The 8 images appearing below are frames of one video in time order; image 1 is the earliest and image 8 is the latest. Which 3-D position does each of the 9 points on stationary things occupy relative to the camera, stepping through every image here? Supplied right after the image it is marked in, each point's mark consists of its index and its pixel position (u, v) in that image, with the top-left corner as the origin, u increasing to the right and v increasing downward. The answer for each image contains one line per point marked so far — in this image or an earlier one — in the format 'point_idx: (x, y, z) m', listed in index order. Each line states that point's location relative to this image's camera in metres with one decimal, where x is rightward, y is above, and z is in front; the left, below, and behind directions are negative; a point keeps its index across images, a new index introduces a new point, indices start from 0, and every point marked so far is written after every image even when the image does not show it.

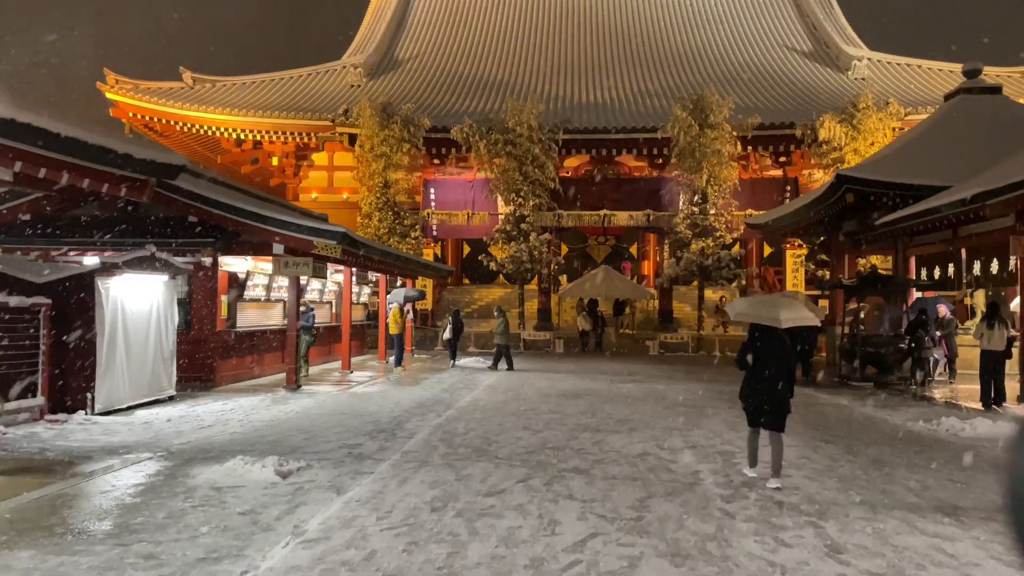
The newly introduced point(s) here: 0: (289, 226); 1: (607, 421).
0: (-2.5, +0.7, +9.0) m
1: (+0.8, -1.2, +7.1) m
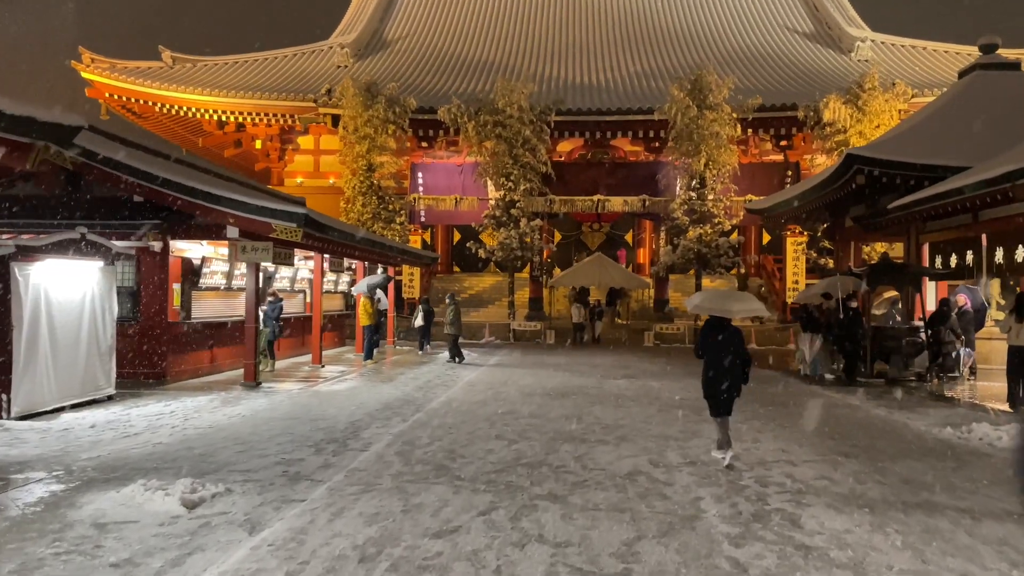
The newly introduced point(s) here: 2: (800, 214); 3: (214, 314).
0: (-2.8, +0.8, +8.1) m
1: (+0.6, -1.1, +6.2) m
2: (+5.3, +1.3, +14.7) m
3: (-3.7, -0.3, +9.8) m
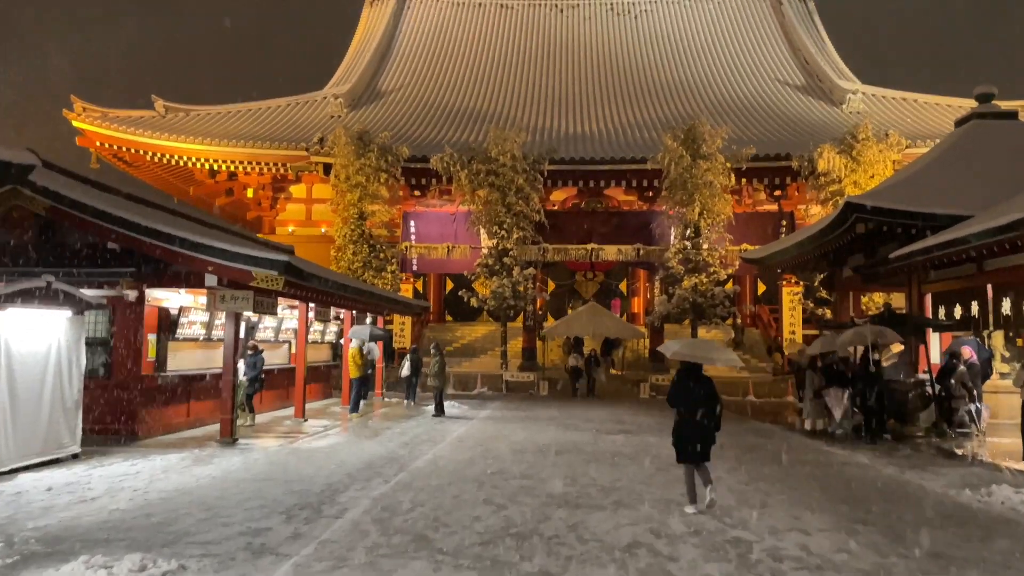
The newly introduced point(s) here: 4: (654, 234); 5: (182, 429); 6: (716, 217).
0: (-2.8, +0.3, +7.8) m
1: (+0.6, -1.5, +5.8) m
2: (+5.1, +0.4, +14.4) m
3: (-3.8, -0.9, +9.4) m
4: (+3.6, +1.4, +20.0) m
5: (-3.8, -1.6, +9.1) m
6: (+4.6, +1.6, +18.1) m
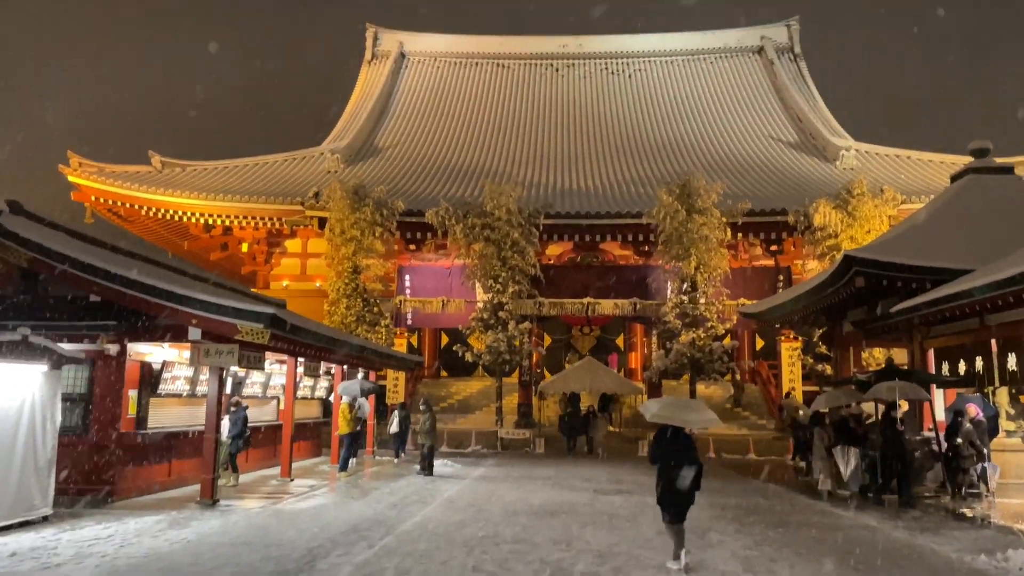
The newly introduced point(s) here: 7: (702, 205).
0: (-2.9, -0.2, +7.5) m
1: (+0.5, -1.8, +5.5) m
2: (+5.0, -0.6, +14.2) m
3: (-3.9, -1.5, +9.1) m
4: (+3.4, 0.0, +19.8) m
5: (-3.9, -2.2, +8.8) m
6: (+4.5, +0.4, +18.0) m
7: (+4.3, +1.9, +18.0) m
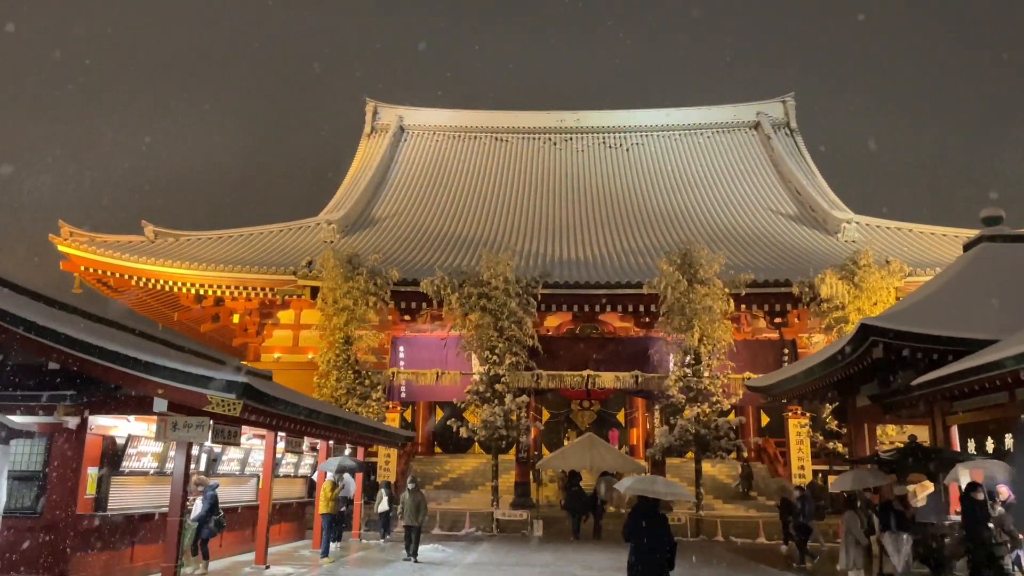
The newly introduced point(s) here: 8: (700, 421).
0: (-2.9, -0.7, +6.9) m
1: (+0.5, -2.2, +4.7) m
2: (+5.0, -1.8, +13.5) m
3: (-3.9, -2.2, +8.3) m
4: (+3.4, -1.7, +19.2) m
5: (-3.9, -2.9, +7.9) m
6: (+4.5, -1.2, +17.3) m
7: (+4.2, +0.3, +17.5) m
8: (+4.0, -2.8, +16.8) m
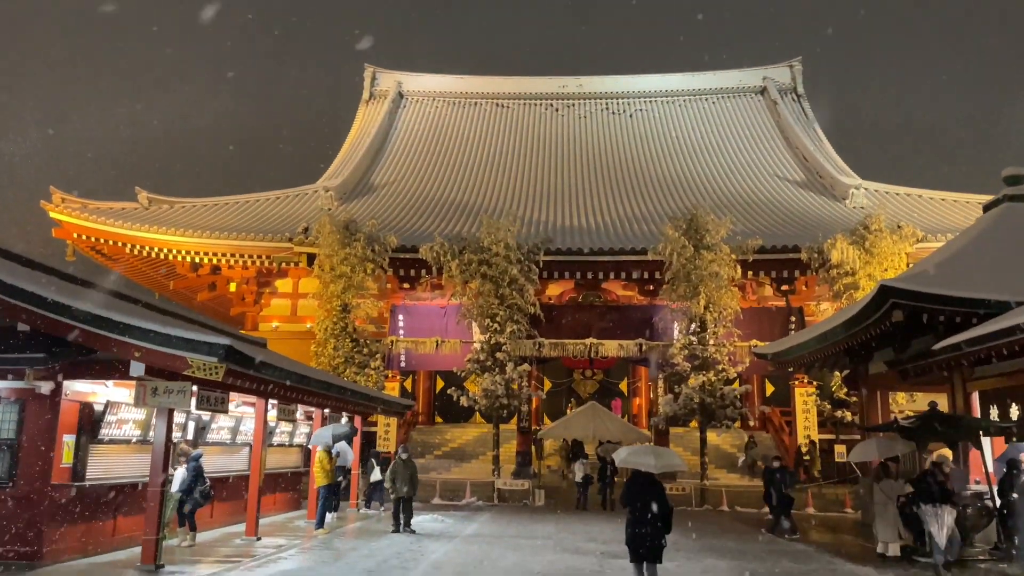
0: (-2.9, -0.4, +6.5) m
1: (+0.5, -2.0, +4.3) m
2: (+5.0, -1.2, +13.1) m
3: (-3.9, -1.8, +7.9) m
4: (+3.4, -0.9, +18.7) m
5: (-3.9, -2.5, +7.6) m
6: (+4.5, -0.5, +16.9) m
7: (+4.3, +1.0, +17.0) m
8: (+4.0, -2.1, +16.4) m
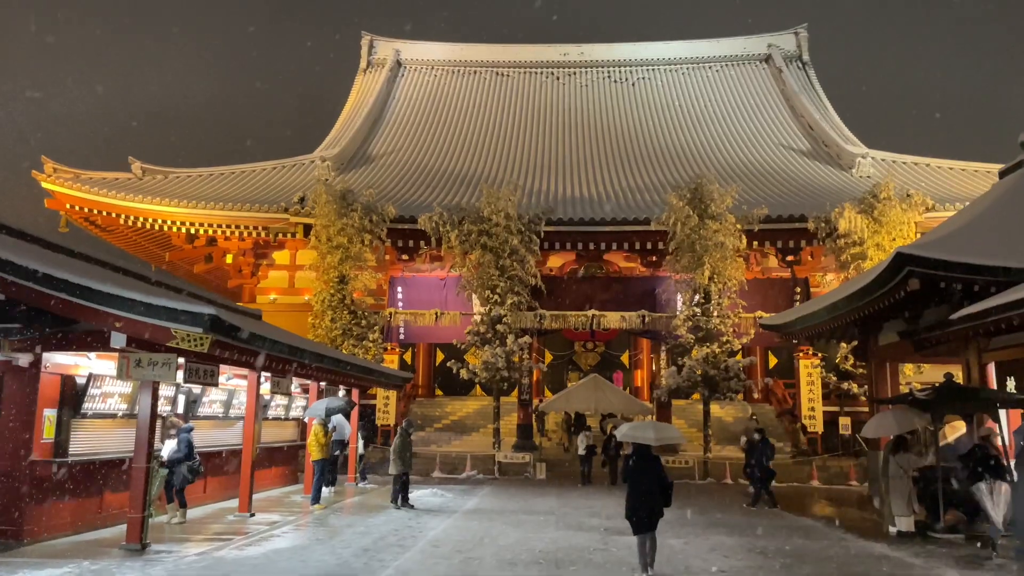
0: (-2.9, -0.1, +6.1) m
1: (+0.5, -1.8, +4.0) m
2: (+5.0, -0.7, +12.8) m
3: (-3.9, -1.5, +7.6) m
4: (+3.4, -0.3, +18.4) m
5: (-3.9, -2.2, +7.3) m
6: (+4.5, +0.2, +16.5) m
7: (+4.3, +1.7, +16.6) m
8: (+4.0, -1.5, +16.1) m
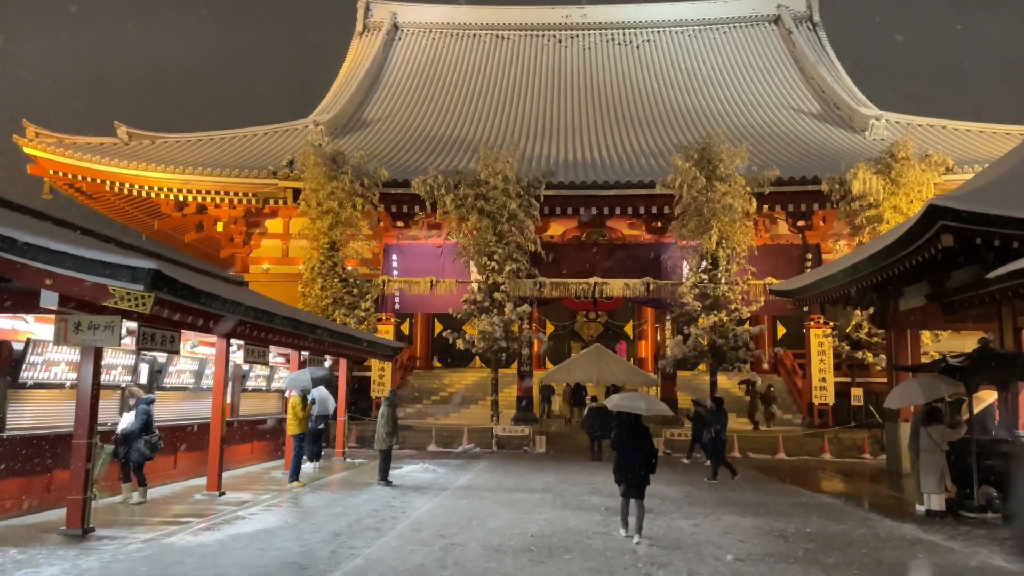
0: (-3.0, +0.2, +5.3) m
1: (+0.4, -1.5, +3.3) m
2: (+5.0, -0.1, +12.0) m
3: (-4.0, -1.2, +6.9) m
4: (+3.4, +0.5, +17.6) m
5: (-4.0, -1.8, +6.6) m
6: (+4.4, +0.8, +15.7) m
7: (+4.2, +2.4, +15.8) m
8: (+3.9, -0.8, +15.3) m
